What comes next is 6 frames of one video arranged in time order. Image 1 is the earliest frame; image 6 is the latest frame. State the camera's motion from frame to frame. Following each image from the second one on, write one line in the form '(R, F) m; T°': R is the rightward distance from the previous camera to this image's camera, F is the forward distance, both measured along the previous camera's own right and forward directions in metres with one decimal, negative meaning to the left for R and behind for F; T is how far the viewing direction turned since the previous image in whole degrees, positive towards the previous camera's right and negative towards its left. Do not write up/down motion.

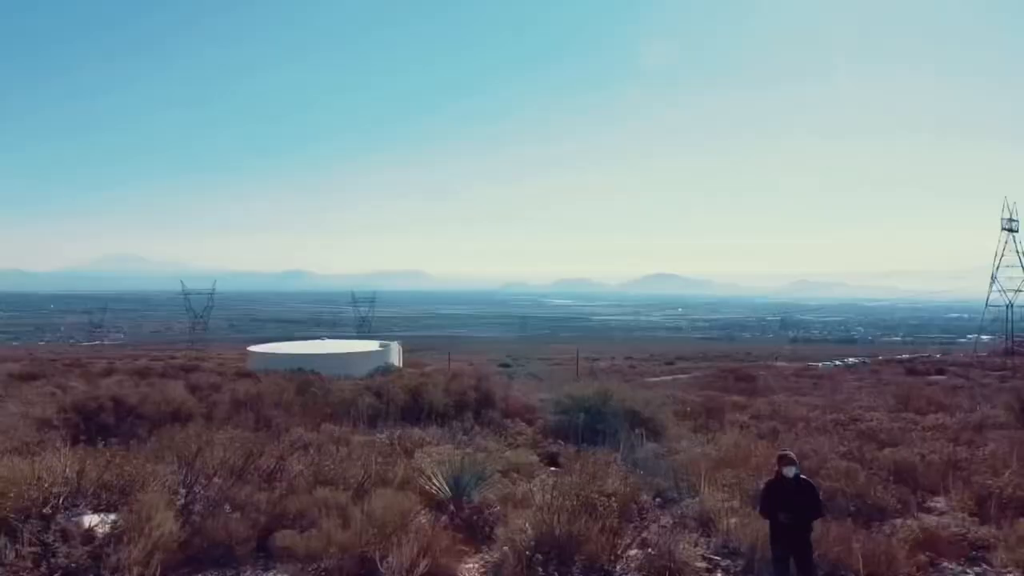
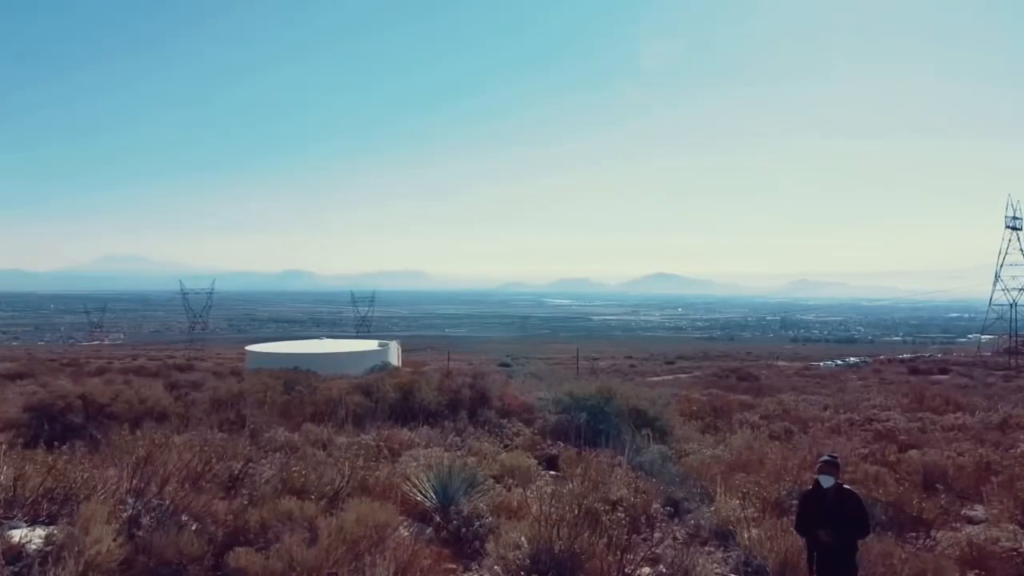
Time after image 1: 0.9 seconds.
(+0.1, +1.1) m; 0°
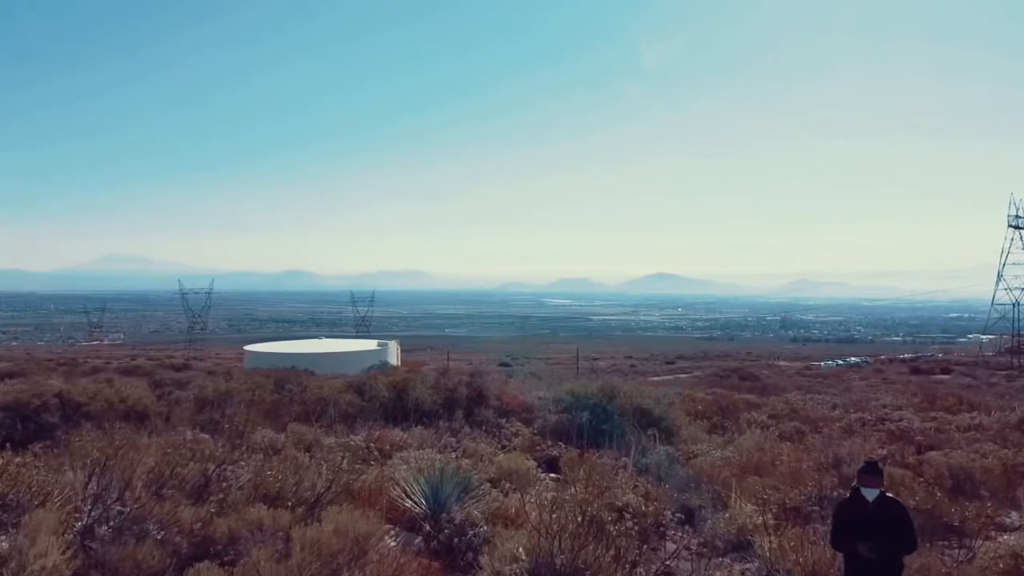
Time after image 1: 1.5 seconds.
(0.0, +0.8) m; 0°
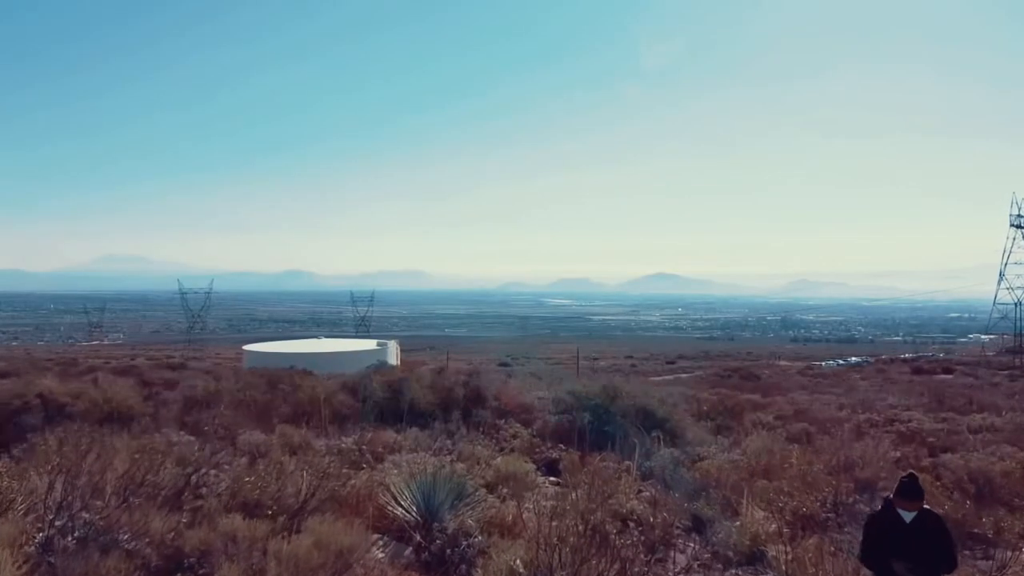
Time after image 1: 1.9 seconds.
(0.0, +0.5) m; 0°
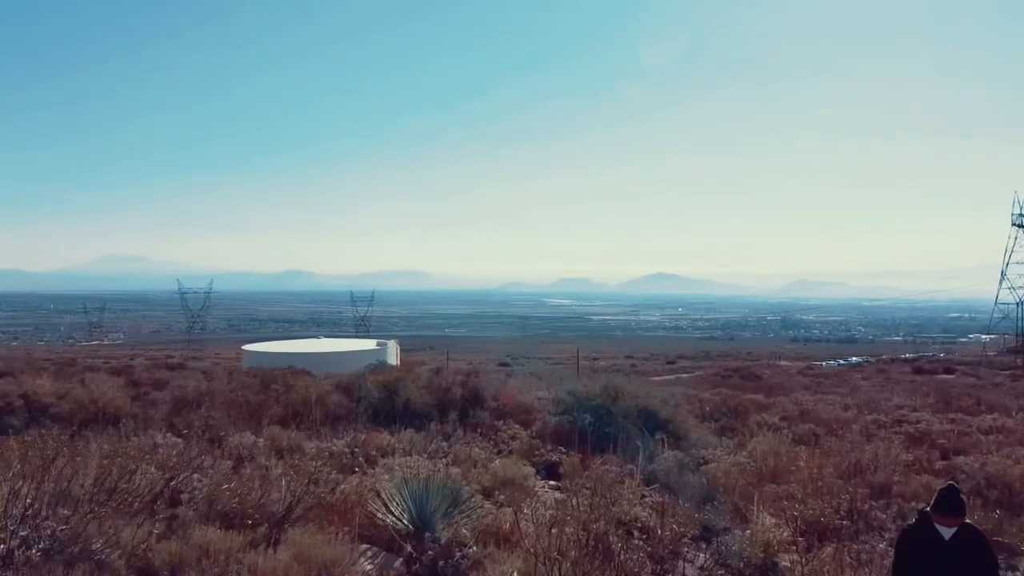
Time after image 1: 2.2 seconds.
(0.0, +0.4) m; 0°
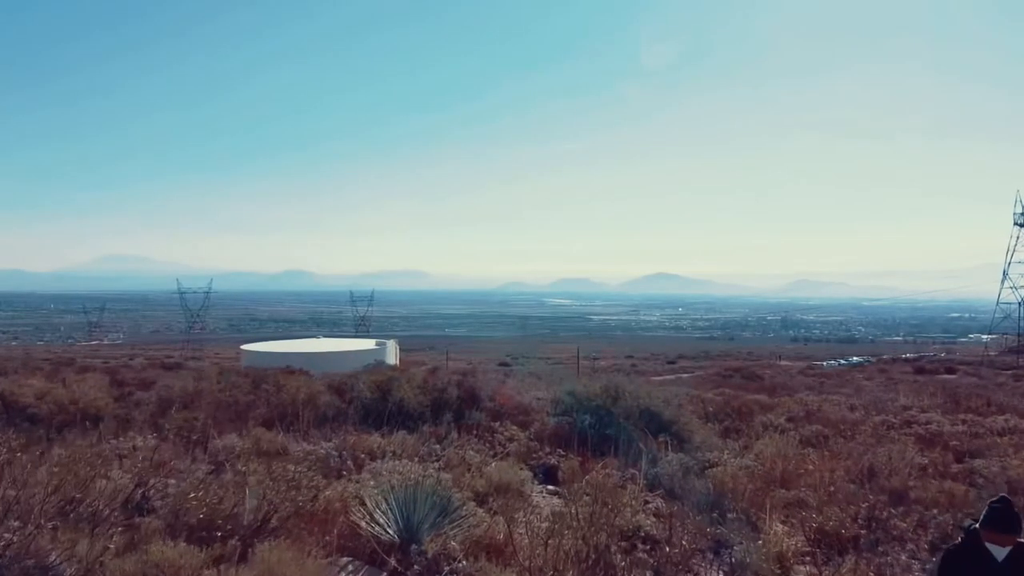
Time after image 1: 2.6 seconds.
(+0.1, +0.5) m; 0°
